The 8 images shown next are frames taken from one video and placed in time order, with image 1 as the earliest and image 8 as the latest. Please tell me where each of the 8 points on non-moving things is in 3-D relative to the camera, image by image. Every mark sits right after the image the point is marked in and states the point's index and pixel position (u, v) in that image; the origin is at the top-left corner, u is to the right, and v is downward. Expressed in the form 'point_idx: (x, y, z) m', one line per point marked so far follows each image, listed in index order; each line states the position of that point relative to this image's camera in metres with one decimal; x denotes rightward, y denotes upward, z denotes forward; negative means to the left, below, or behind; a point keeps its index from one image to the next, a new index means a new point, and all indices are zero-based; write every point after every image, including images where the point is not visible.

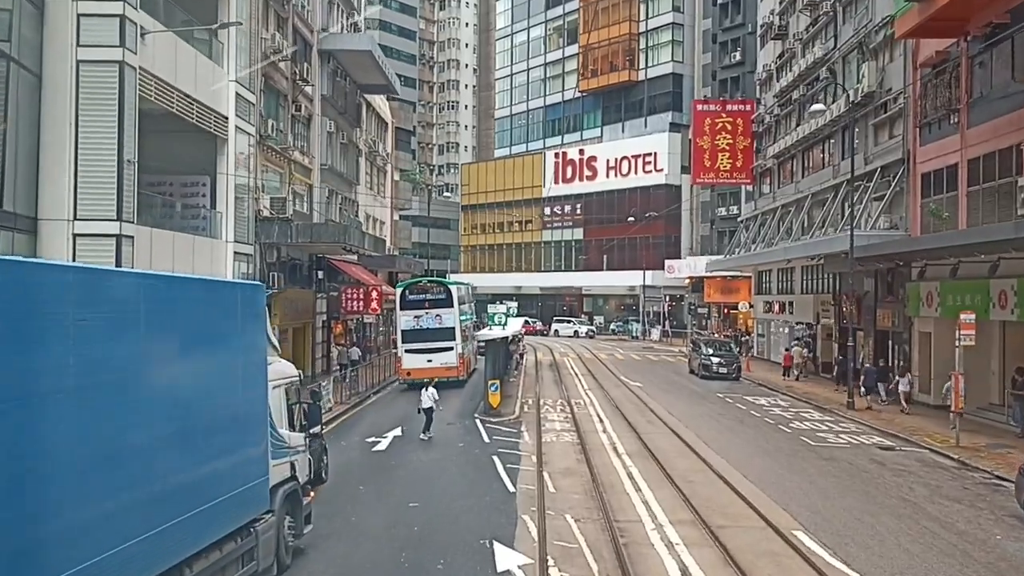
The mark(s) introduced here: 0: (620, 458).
0: (+2.4, -3.8, +19.9) m
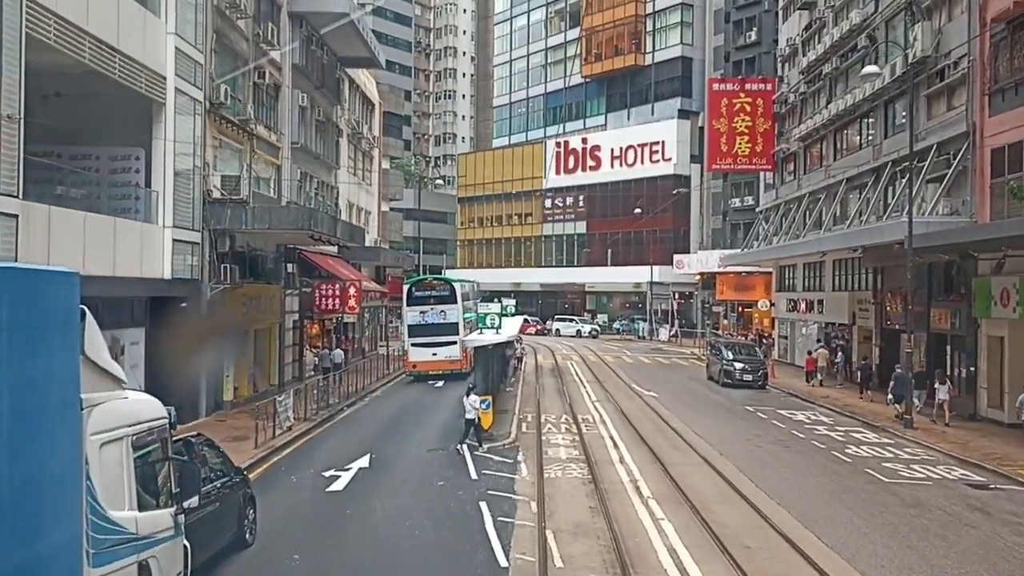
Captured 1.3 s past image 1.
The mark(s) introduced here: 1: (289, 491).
0: (+2.3, -3.7, +15.2) m
1: (-4.2, -3.8, +17.1) m
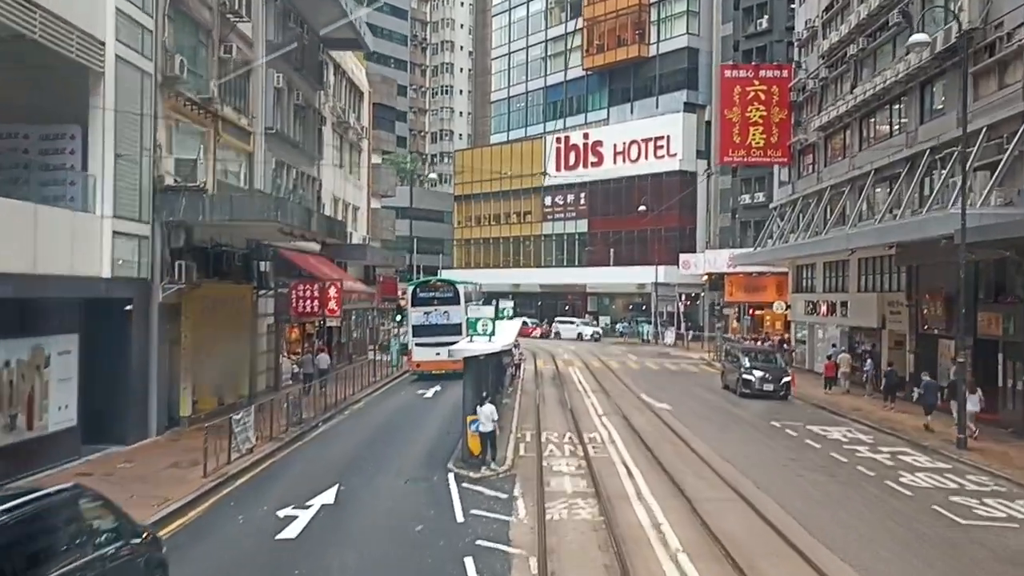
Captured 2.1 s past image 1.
0: (+2.2, -3.6, +11.9) m
1: (-4.3, -3.8, +13.8) m
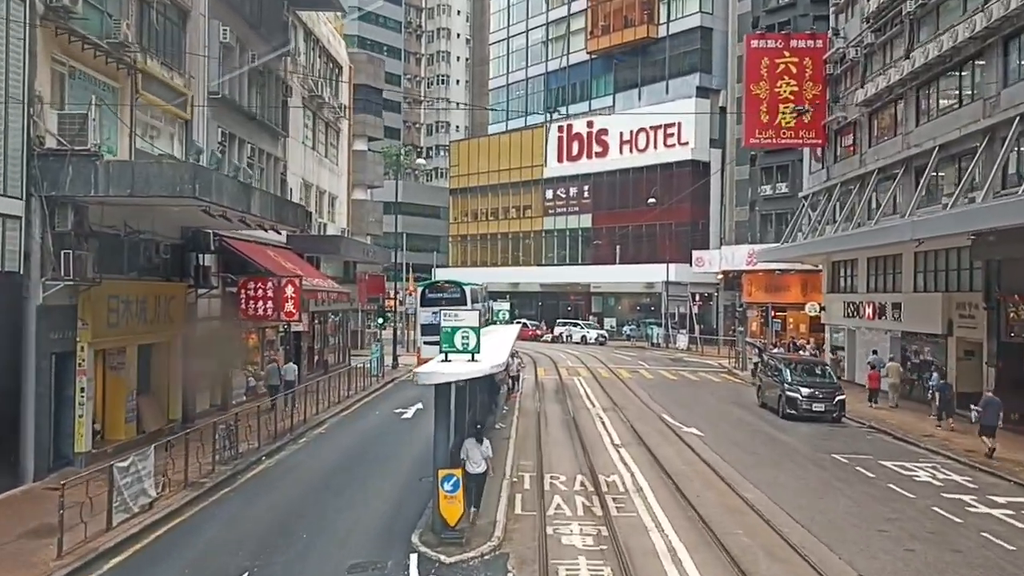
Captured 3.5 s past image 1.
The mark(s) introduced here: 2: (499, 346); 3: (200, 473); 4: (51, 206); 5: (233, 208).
0: (+2.1, -3.6, +6.5) m
1: (-4.4, -3.8, +8.3) m
2: (-0.3, -1.2, +18.3) m
3: (-6.2, -3.7, +18.2) m
4: (-8.7, +1.5, +17.2) m
5: (-6.0, +1.7, +19.5) m
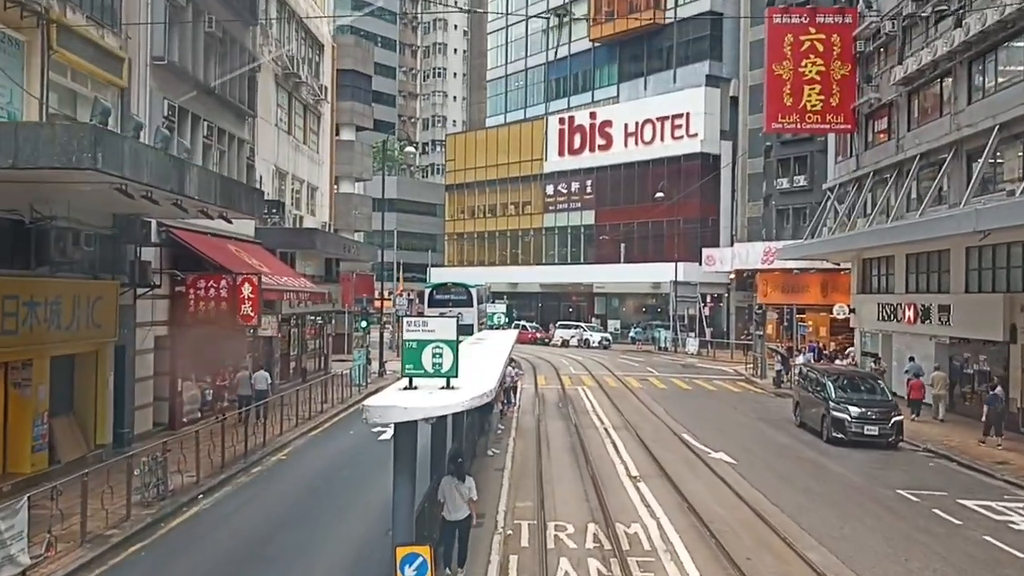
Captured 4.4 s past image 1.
0: (+2.0, -3.6, +2.7) m
1: (-4.5, -3.7, +4.5) m
2: (-0.4, -1.2, +14.5) m
3: (-6.3, -3.7, +14.4) m
4: (-8.8, +1.6, +13.3) m
5: (-6.1, +1.7, +15.7) m
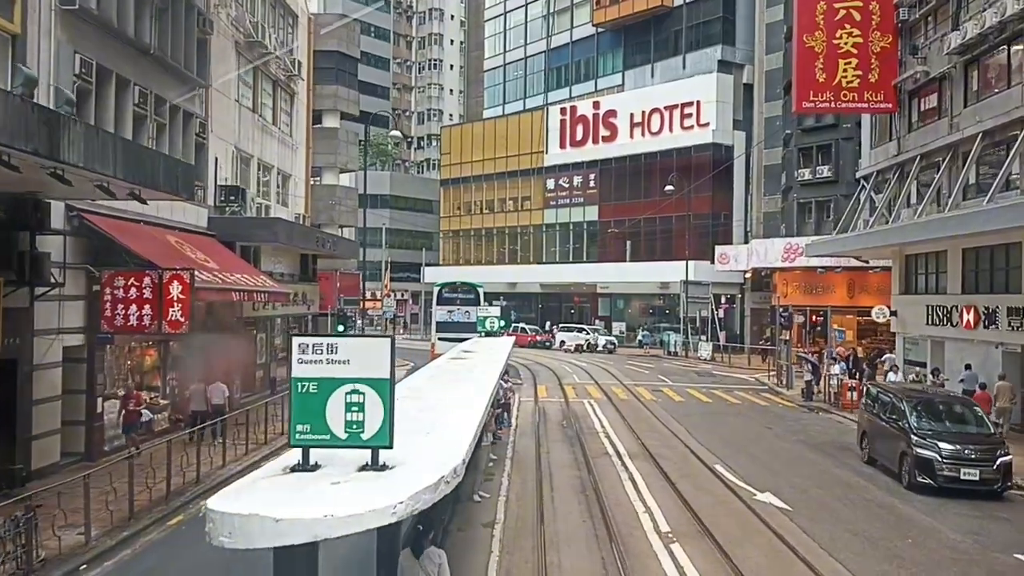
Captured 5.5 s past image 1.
0: (+1.9, -3.5, -1.6) m
1: (-4.6, -3.7, +0.2) m
2: (-0.5, -1.1, +10.2) m
3: (-6.4, -3.6, +10.1) m
4: (-8.9, +1.6, +9.1) m
5: (-6.2, +1.8, +11.5) m
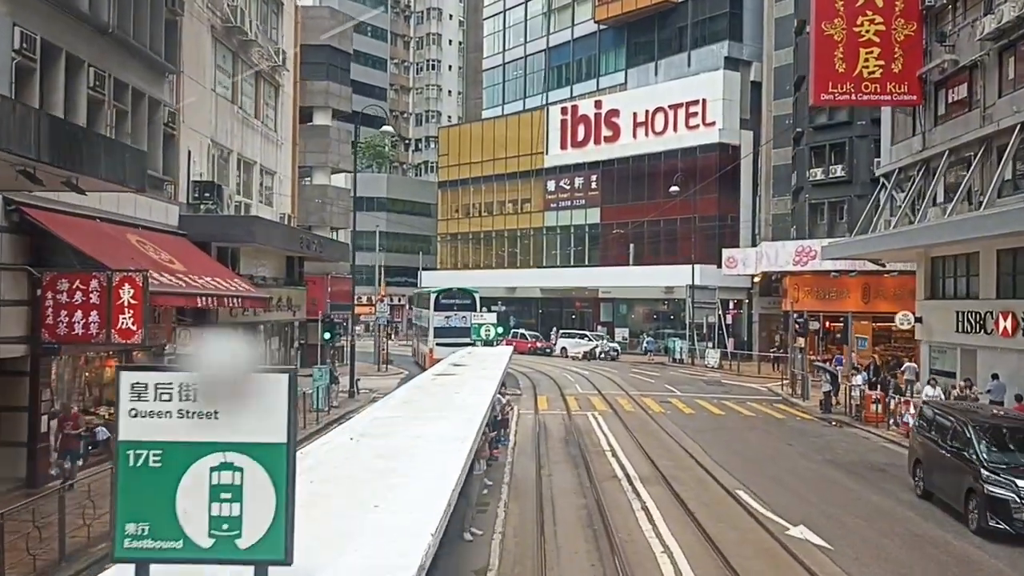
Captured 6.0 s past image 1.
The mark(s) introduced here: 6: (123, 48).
0: (+1.8, -3.5, -3.7) m
1: (-4.7, -3.7, -1.9) m
2: (-0.5, -1.2, +8.1) m
3: (-6.4, -3.7, +8.0) m
4: (-8.9, +1.6, +7.0) m
5: (-6.2, +1.7, +9.4) m
6: (-8.6, +5.3, +20.0) m
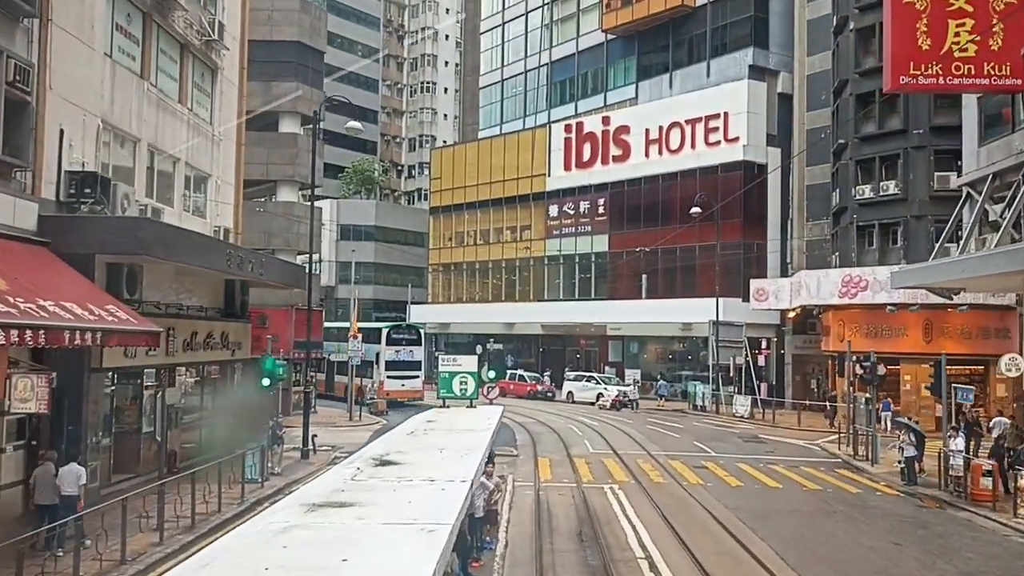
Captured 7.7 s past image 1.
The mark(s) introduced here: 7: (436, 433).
0: (+1.6, -3.0, -10.7) m
1: (-4.8, -3.2, -8.8) m
2: (-0.7, -1.1, +1.3) m
3: (-6.6, -3.6, +1.0) m
4: (-9.1, +1.7, +0.2) m
5: (-6.4, +1.8, +2.6) m
6: (-8.7, +4.9, +13.5) m
7: (-1.0, -2.1, +14.8) m
